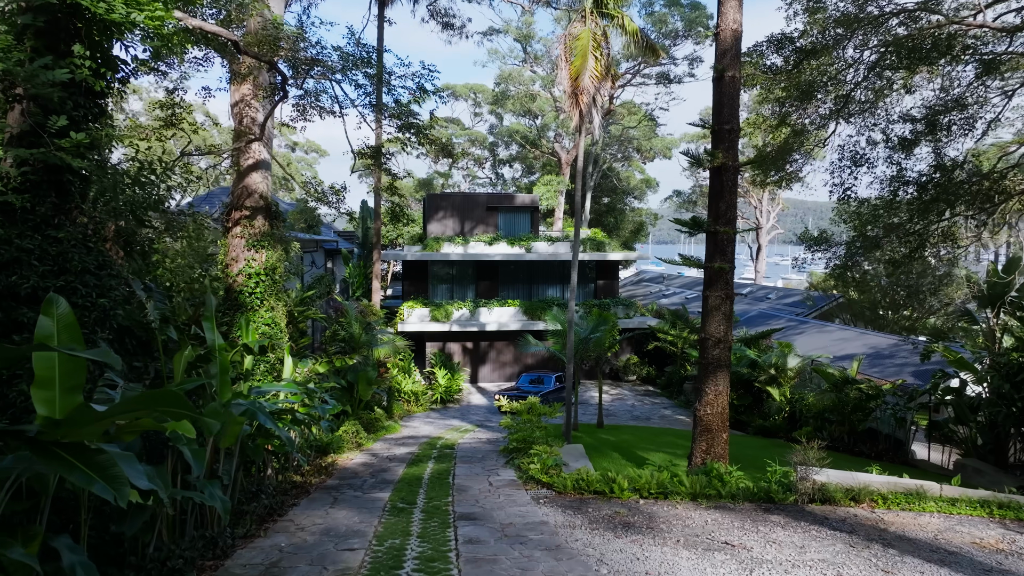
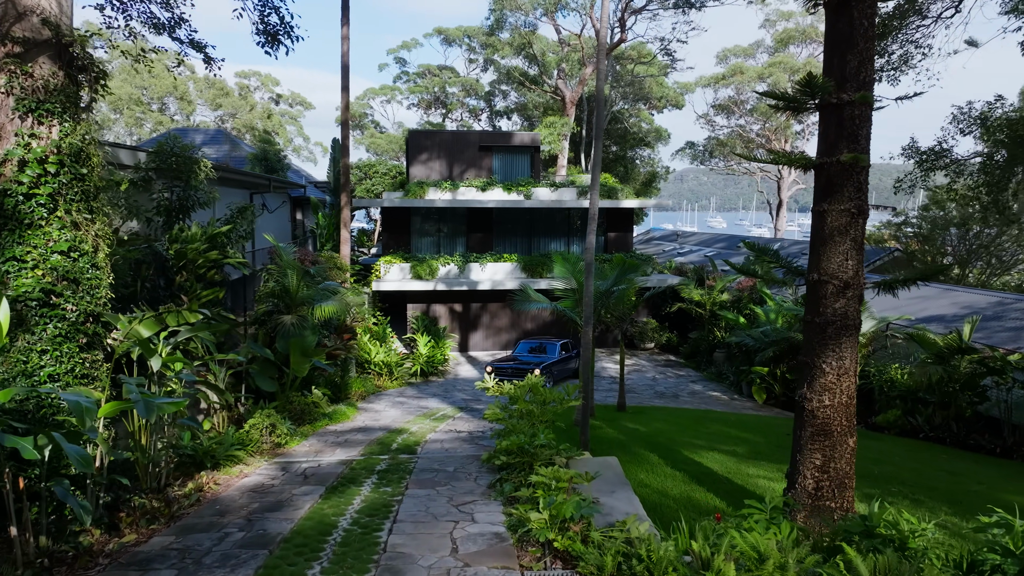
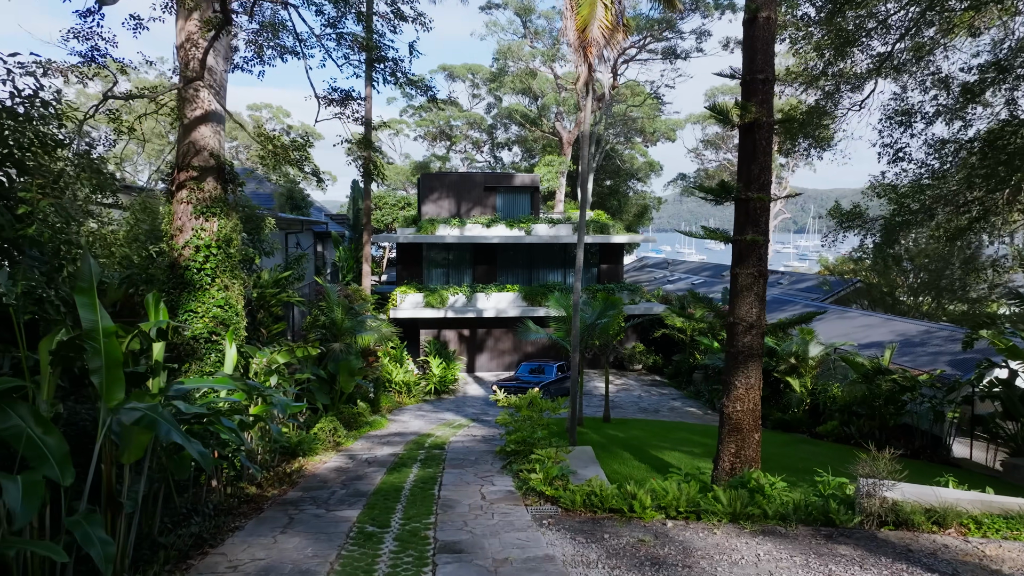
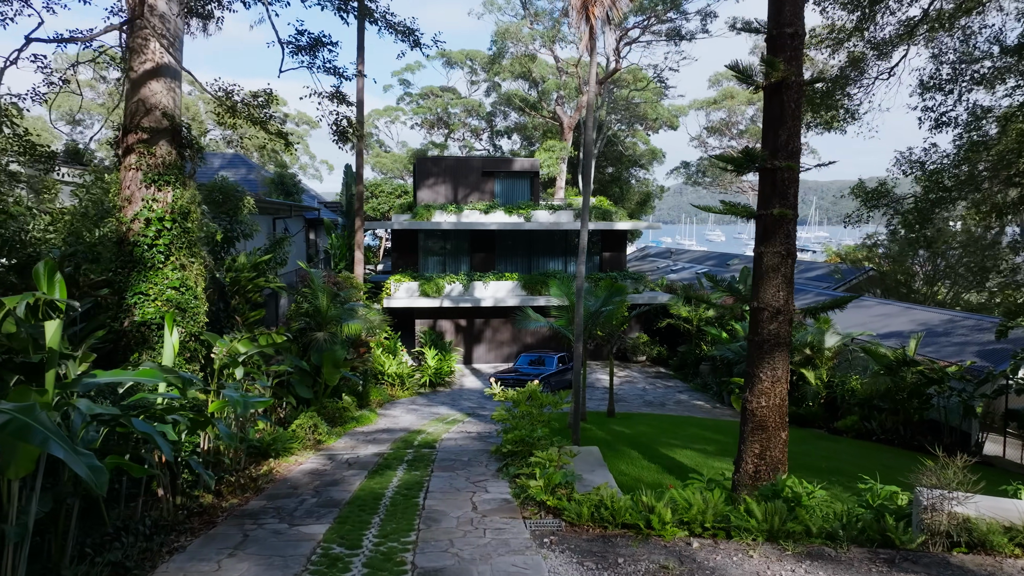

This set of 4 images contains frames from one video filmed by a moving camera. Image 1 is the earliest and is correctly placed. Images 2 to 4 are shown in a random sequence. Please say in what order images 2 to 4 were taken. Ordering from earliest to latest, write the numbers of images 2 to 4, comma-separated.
3, 4, 2
